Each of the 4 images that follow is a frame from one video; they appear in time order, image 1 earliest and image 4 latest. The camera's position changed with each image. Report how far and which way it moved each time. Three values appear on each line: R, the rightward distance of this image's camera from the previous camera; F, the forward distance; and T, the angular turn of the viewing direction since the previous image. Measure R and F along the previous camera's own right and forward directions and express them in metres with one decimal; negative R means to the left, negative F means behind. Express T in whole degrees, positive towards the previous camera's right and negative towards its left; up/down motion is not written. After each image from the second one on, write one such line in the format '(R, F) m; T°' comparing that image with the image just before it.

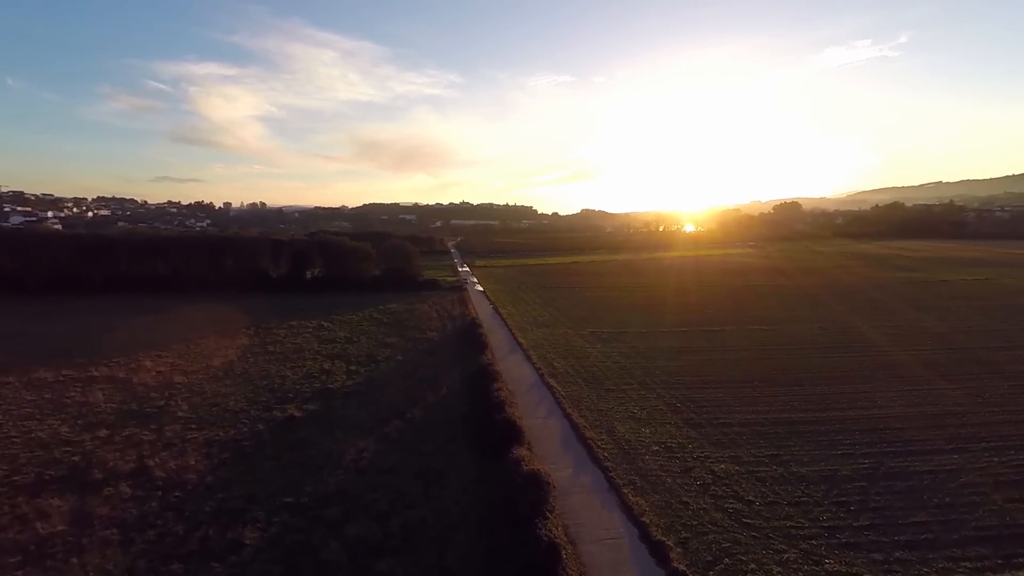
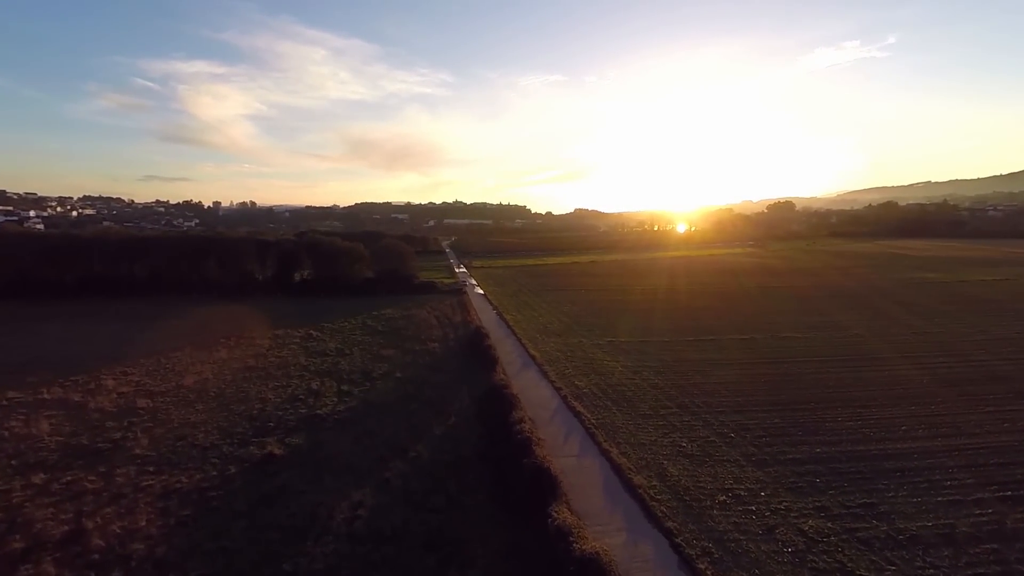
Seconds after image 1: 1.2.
(-1.0, +3.1) m; +1°
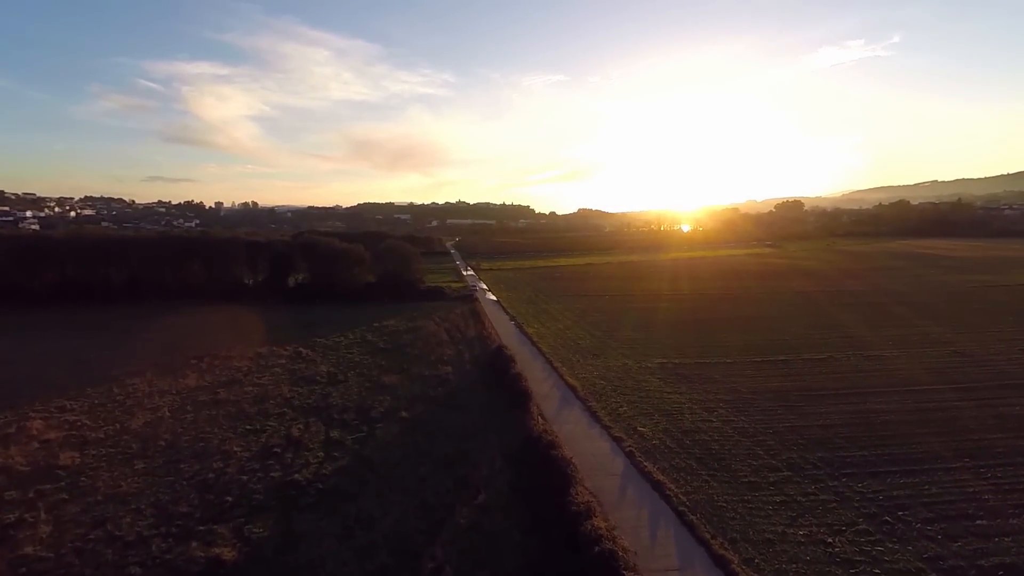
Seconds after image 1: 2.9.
(-1.3, +5.1) m; 0°
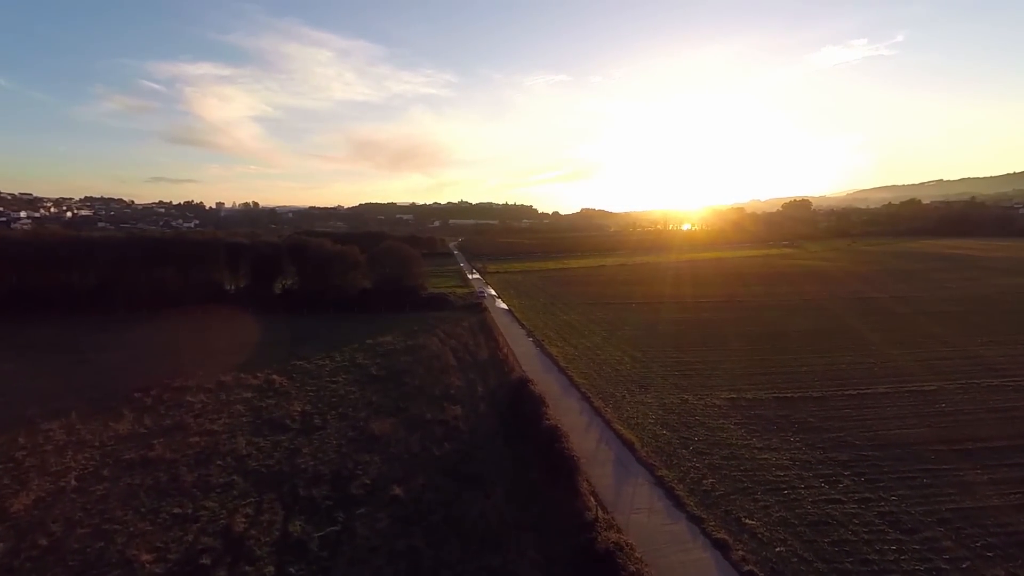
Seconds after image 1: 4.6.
(-0.9, +5.2) m; 0°
